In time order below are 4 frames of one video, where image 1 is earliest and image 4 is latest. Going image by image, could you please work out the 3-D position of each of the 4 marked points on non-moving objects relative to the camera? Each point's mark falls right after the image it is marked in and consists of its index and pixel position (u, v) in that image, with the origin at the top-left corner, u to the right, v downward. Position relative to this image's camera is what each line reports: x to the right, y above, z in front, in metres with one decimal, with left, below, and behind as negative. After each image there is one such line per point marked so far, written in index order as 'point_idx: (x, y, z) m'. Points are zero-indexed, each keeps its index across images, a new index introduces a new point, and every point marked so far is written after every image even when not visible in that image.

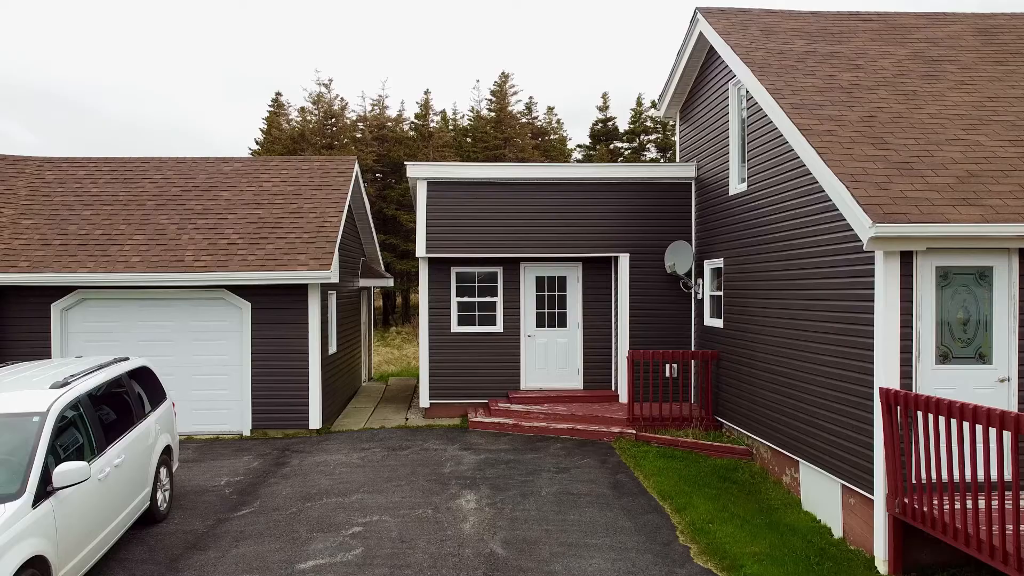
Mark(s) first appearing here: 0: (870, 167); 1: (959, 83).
0: (+2.9, +1.0, +6.4) m
1: (+4.7, +2.1, +8.2) m
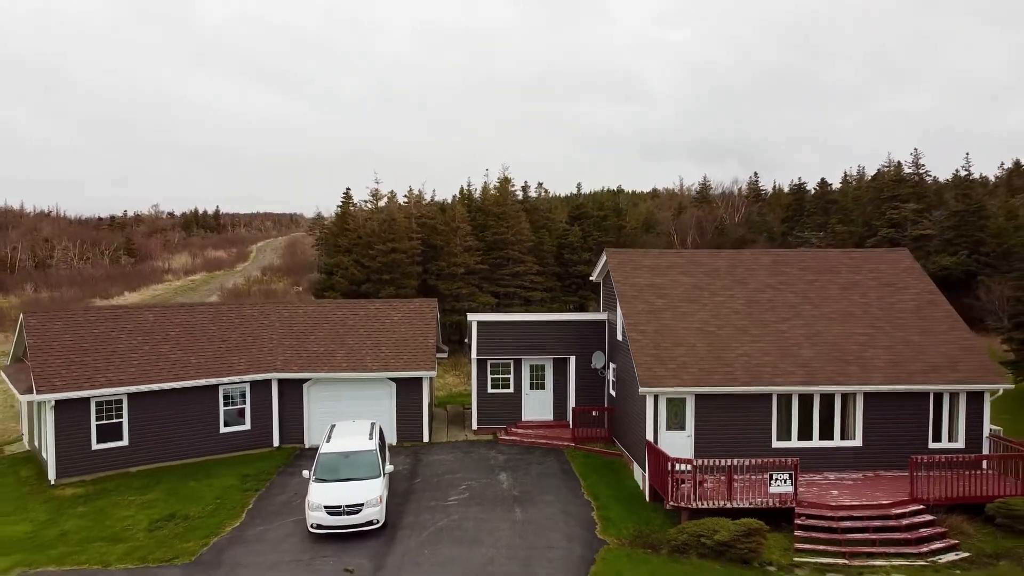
0: (+3.1, -1.6, +18.1) m
1: (+4.9, -0.4, +19.9) m
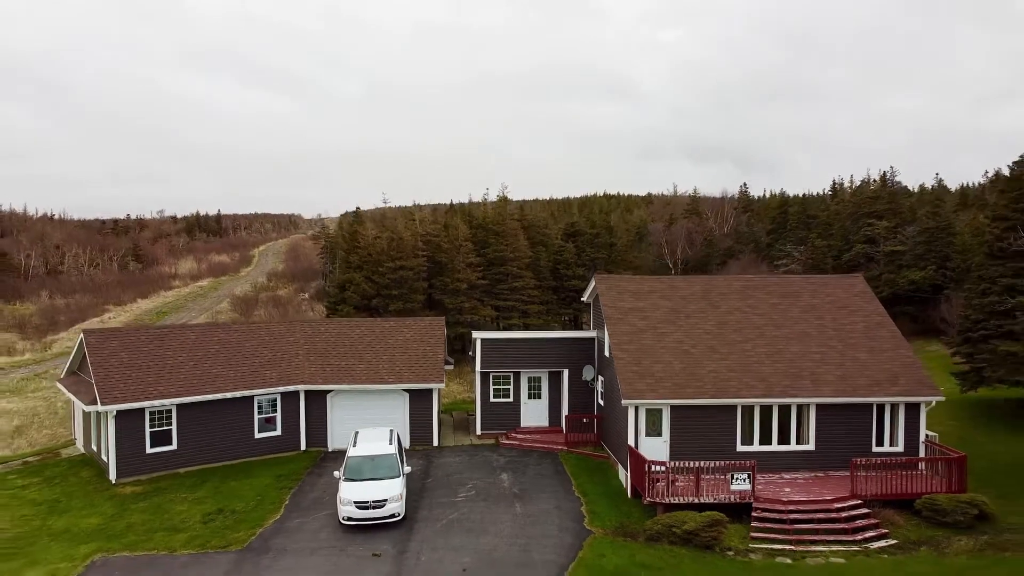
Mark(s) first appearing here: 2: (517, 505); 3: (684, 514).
0: (+3.1, -2.3, +20.9) m
1: (+4.9, -1.1, +22.7) m
2: (+0.1, -5.5, +20.0) m
3: (+3.9, -5.1, +17.9) m
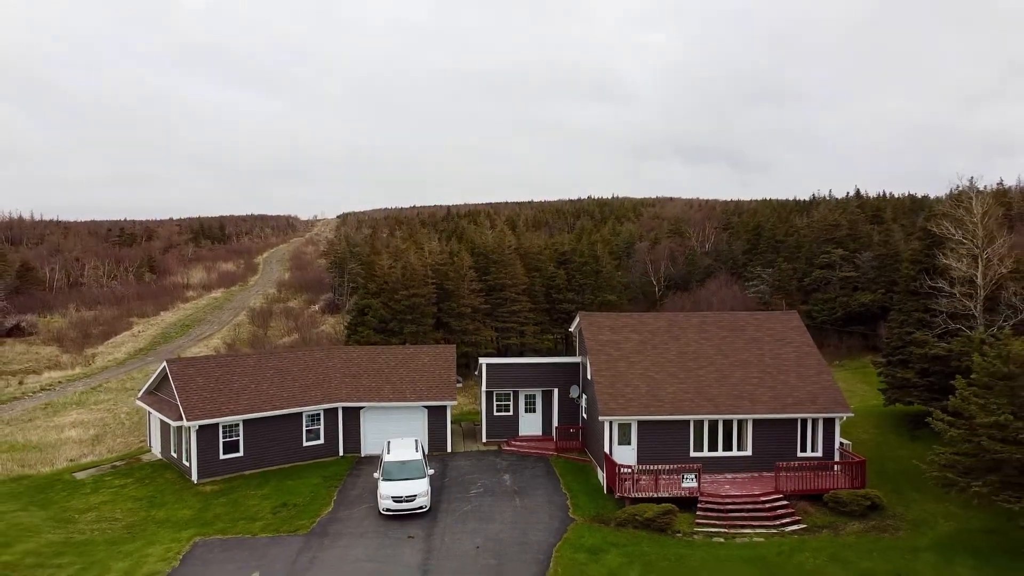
0: (+3.1, -3.6, +26.4) m
1: (+4.9, -2.4, +28.2) m
2: (+0.1, -6.8, +25.5) m
3: (+3.9, -6.5, +23.4) m
